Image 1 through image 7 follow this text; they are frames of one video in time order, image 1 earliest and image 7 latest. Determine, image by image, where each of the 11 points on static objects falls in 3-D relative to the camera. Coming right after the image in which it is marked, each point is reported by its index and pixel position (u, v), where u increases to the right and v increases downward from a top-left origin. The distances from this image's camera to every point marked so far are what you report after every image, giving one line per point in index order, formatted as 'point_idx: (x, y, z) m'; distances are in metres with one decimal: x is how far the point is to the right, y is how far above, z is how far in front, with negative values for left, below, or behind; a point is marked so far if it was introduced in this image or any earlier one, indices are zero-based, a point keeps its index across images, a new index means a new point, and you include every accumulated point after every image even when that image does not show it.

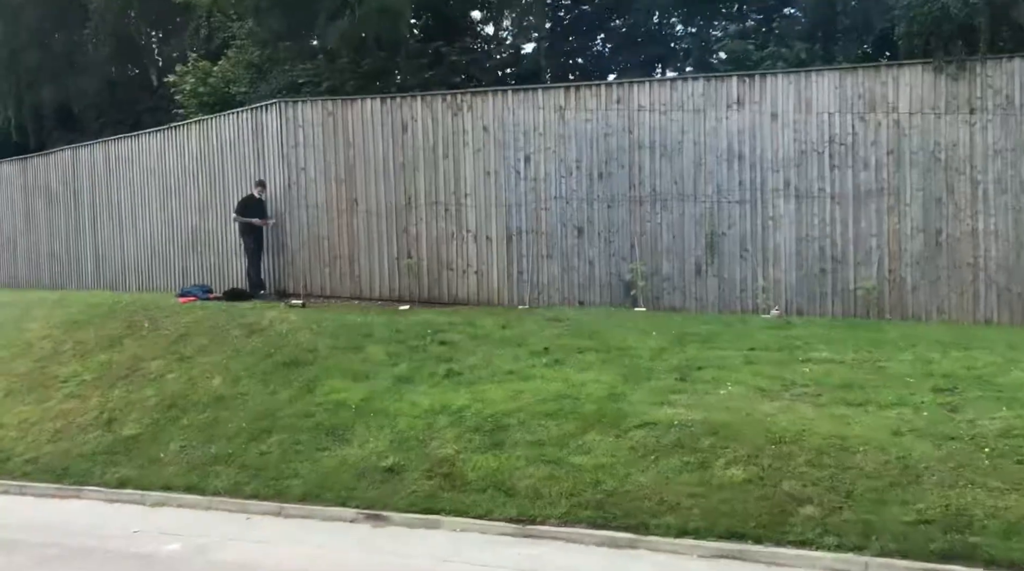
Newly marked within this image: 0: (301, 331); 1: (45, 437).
0: (-2.3, -0.5, +10.9) m
1: (-4.5, -1.5, +9.9) m
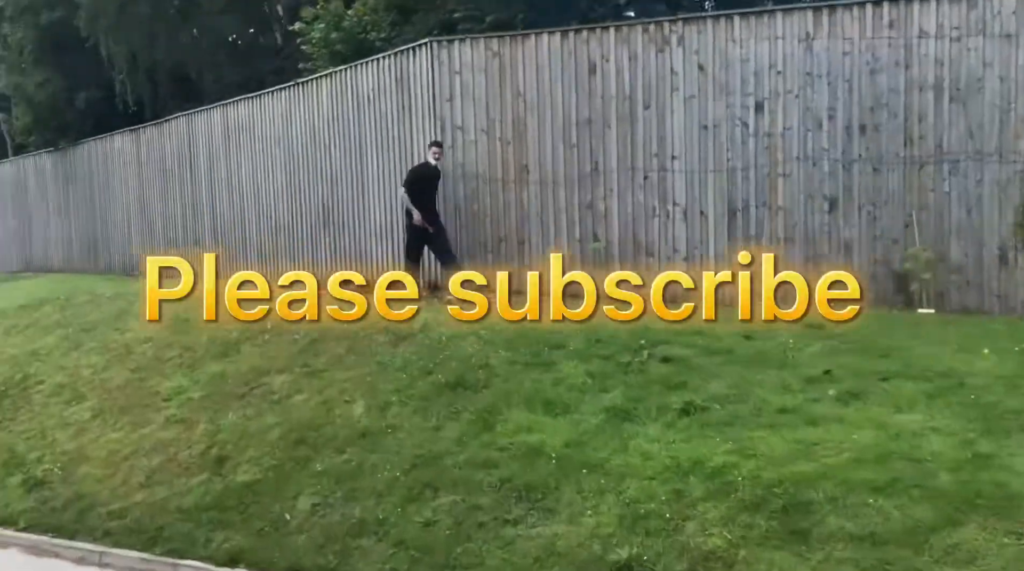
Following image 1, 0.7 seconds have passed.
0: (-0.4, -0.4, +8.2) m
1: (-2.8, -1.4, +7.5) m
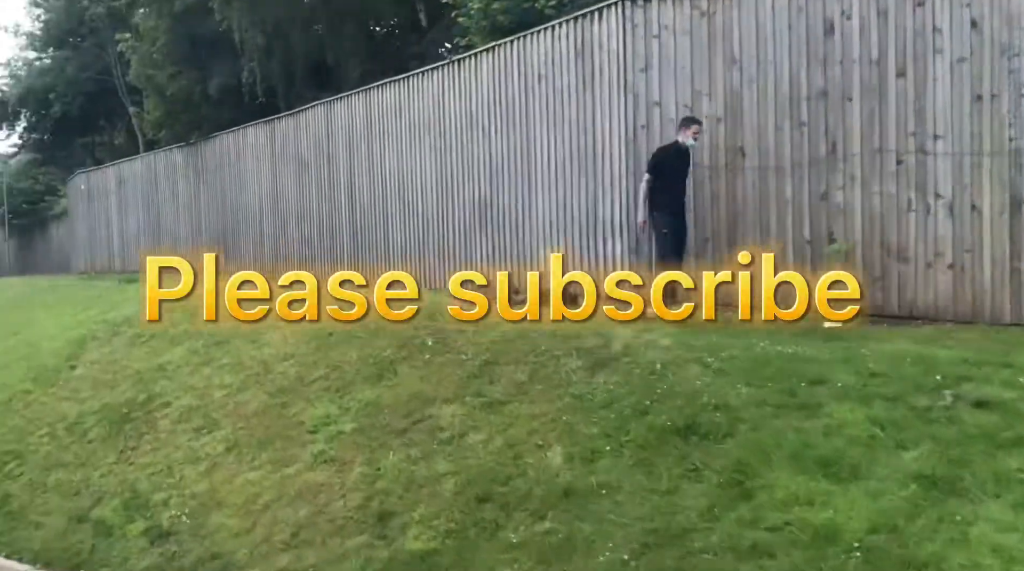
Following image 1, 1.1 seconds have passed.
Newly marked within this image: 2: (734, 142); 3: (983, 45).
0: (+1.1, -0.5, +6.5) m
1: (-1.4, -1.5, +6.1) m
2: (+1.7, +1.1, +8.0) m
3: (+3.3, +1.7, +7.2) m
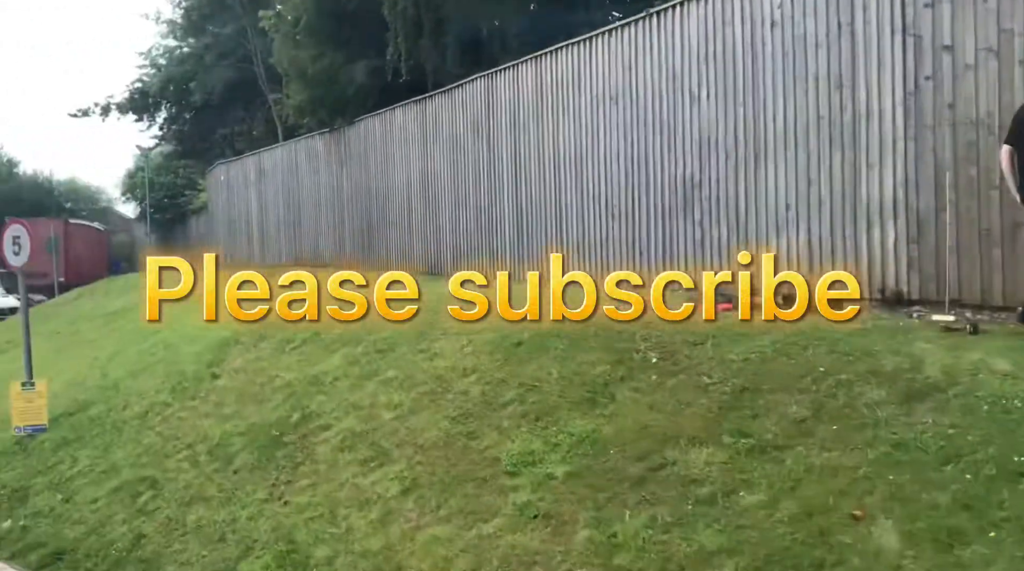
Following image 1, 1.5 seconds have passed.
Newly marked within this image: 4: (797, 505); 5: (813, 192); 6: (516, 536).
0: (+2.4, -0.5, +4.6) m
1: (-0.1, -1.5, +4.5) m
2: (+3.2, +1.1, +6.0) m
3: (+4.7, +1.7, +5.0) m
4: (+1.2, -1.0, +4.4) m
5: (+2.3, +0.7, +7.7) m
6: (0.0, -1.3, +4.9) m
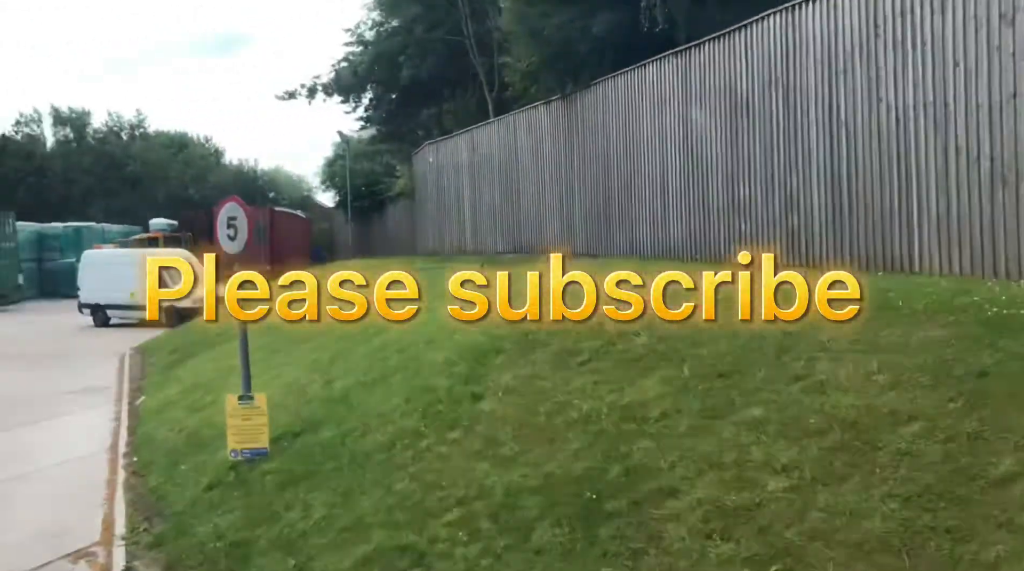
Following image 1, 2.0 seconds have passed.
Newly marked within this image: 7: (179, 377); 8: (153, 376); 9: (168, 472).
0: (+3.9, -0.5, +1.7) m
1: (+1.5, -1.5, +2.0) m
2: (+5.0, +1.1, +3.0) m
3: (+6.3, +1.7, +1.7) m
4: (+2.7, -1.0, +1.7) m
5: (+4.3, +0.7, +4.8) m
6: (+1.6, -1.3, +2.5) m
7: (-4.9, -1.3, +15.0) m
8: (-5.8, -1.5, +16.4) m
9: (-3.1, -1.7, +9.2) m
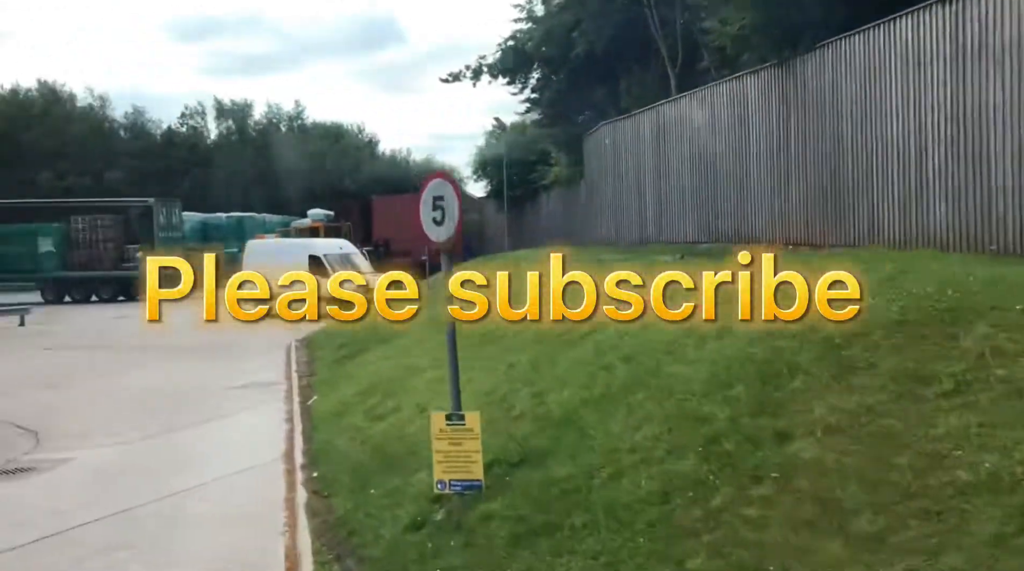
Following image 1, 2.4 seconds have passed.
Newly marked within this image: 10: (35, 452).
0: (+4.7, -0.6, -0.6) m
1: (+2.3, -1.6, +0.1) m
2: (+6.0, +1.1, +0.5) m
3: (+7.1, +1.6, -1.0) m
4: (+3.6, -1.0, -0.4) m
5: (+5.6, +0.7, +2.4) m
6: (+2.6, -1.3, +0.5) m
7: (-2.2, -1.2, +13.8) m
8: (-2.9, -1.3, +15.3) m
9: (-1.2, -1.6, +7.8) m
10: (-5.6, -2.0, +12.0) m
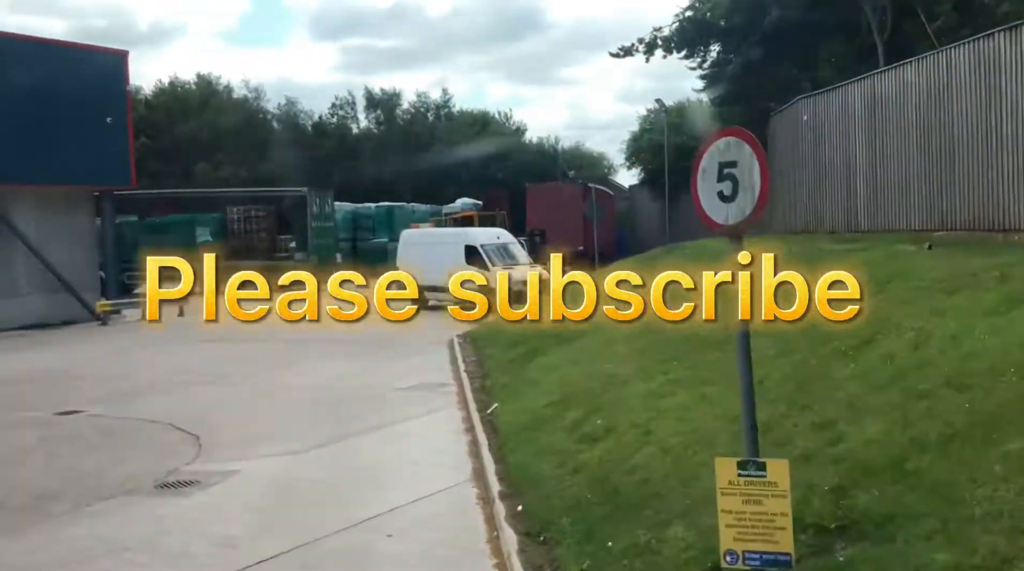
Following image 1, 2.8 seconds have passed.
0: (+5.2, -0.7, -3.0) m
1: (+2.9, -1.6, -2.0) m
2: (+6.6, +1.0, -2.1) m
3: (+7.5, +1.5, -3.7) m
4: (+4.1, -1.1, -2.6) m
5: (+6.5, +0.6, -0.1) m
6: (+3.2, -1.4, -1.6) m
7: (+0.3, -1.2, +12.2) m
8: (-0.2, -1.2, +13.8) m
9: (+0.5, -1.6, +6.2) m
10: (-3.4, -1.9, +10.9) m
